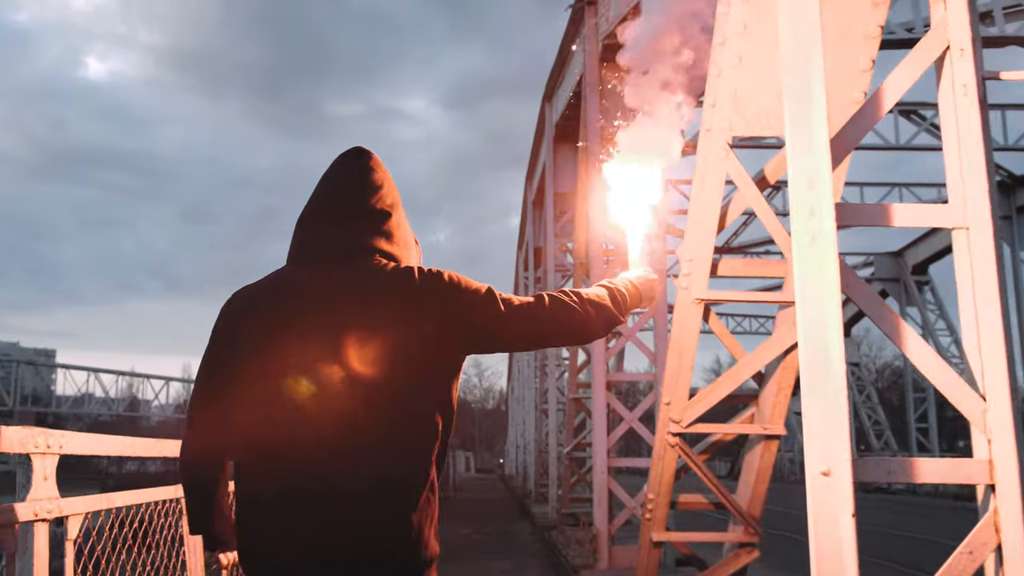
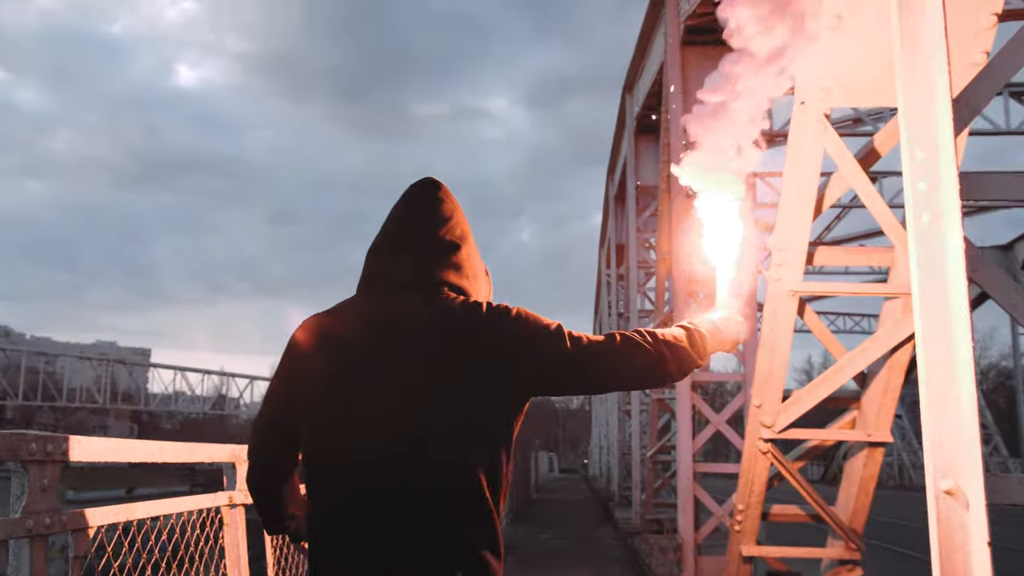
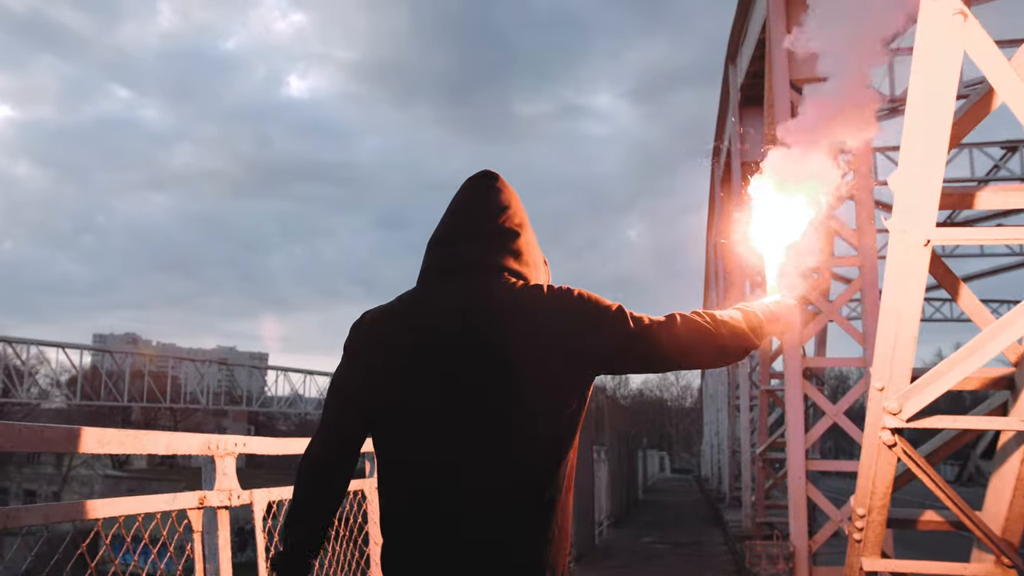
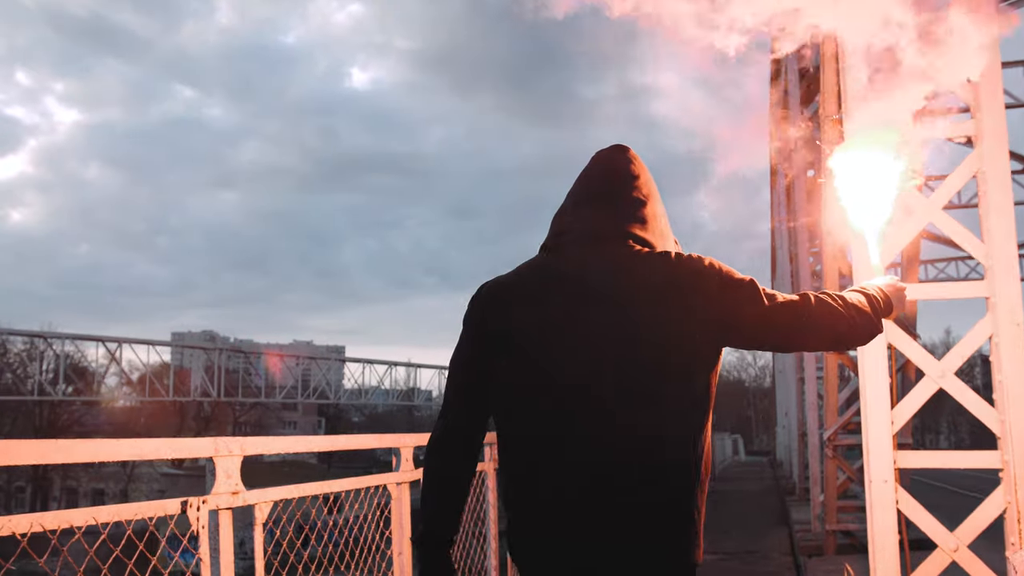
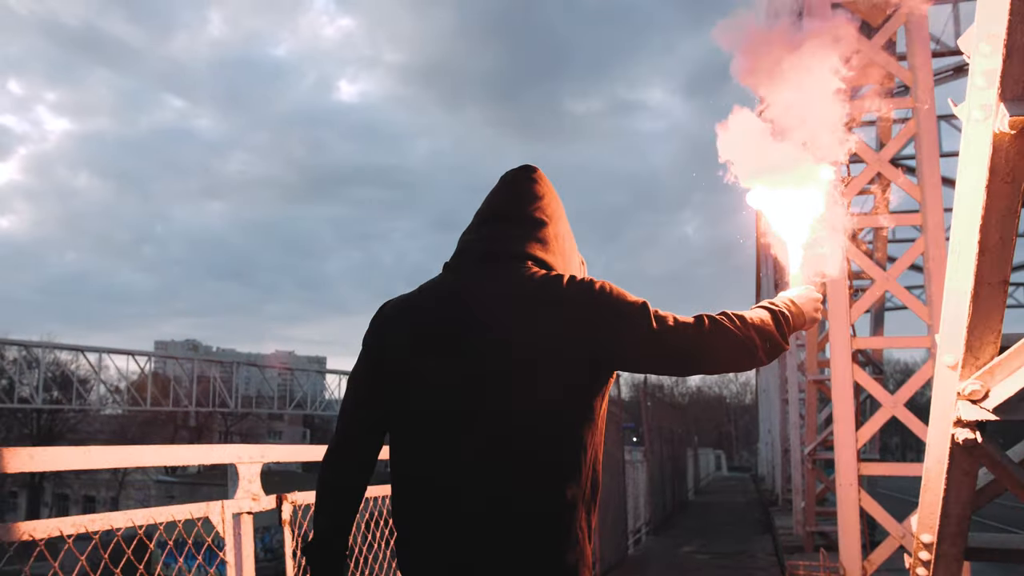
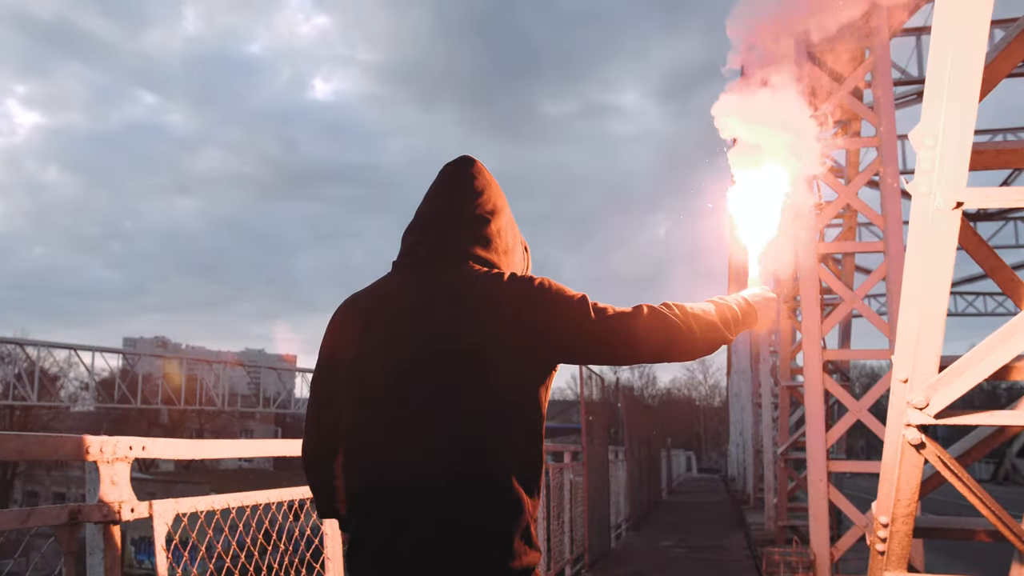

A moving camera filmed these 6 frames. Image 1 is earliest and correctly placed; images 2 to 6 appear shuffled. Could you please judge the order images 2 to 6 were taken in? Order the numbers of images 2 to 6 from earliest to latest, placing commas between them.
2, 3, 6, 5, 4
